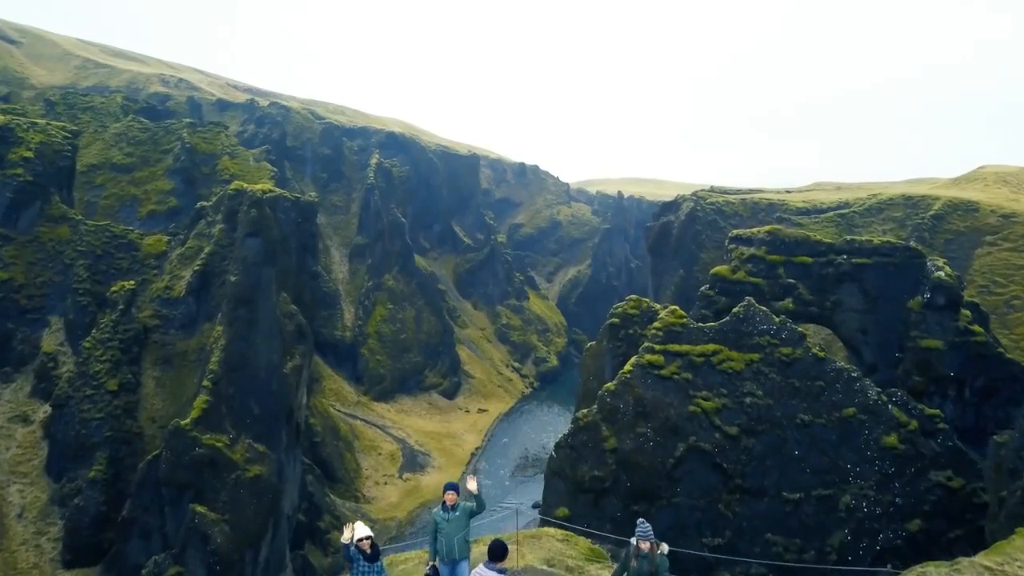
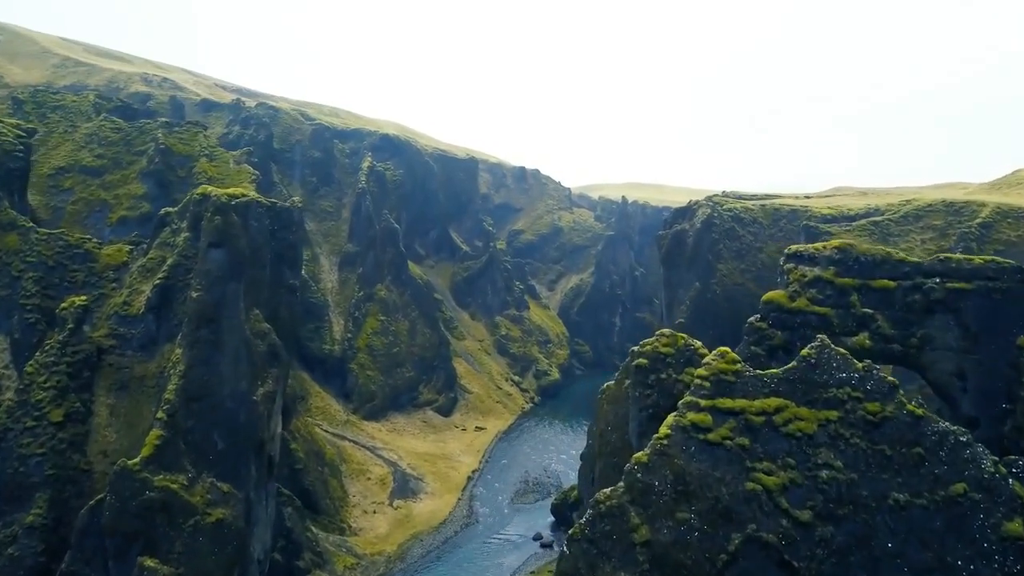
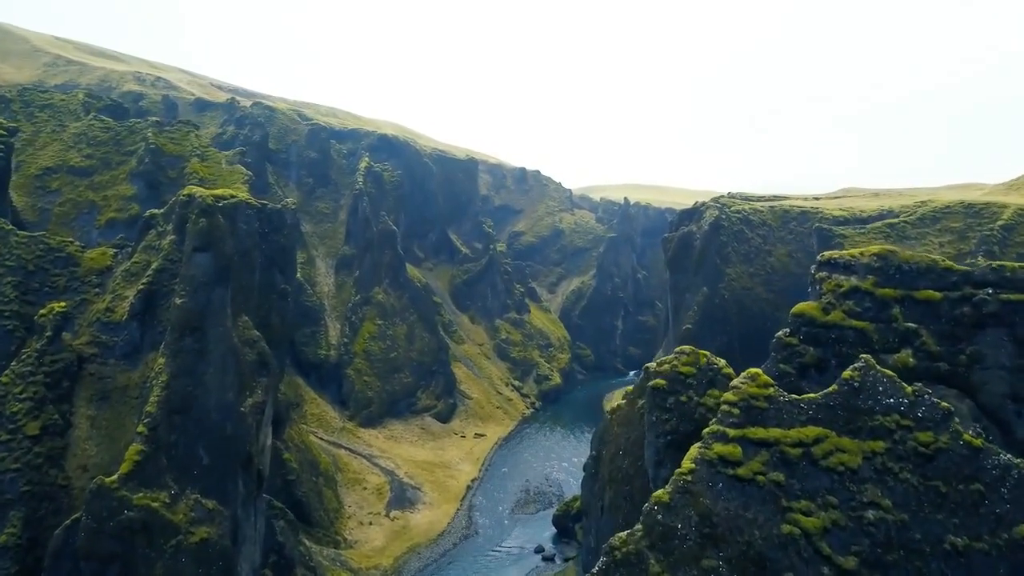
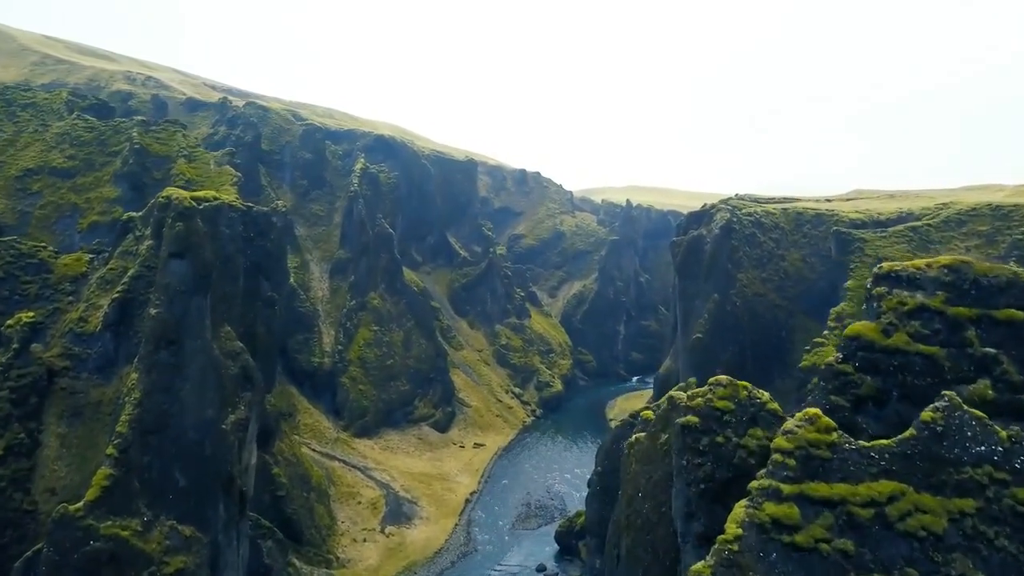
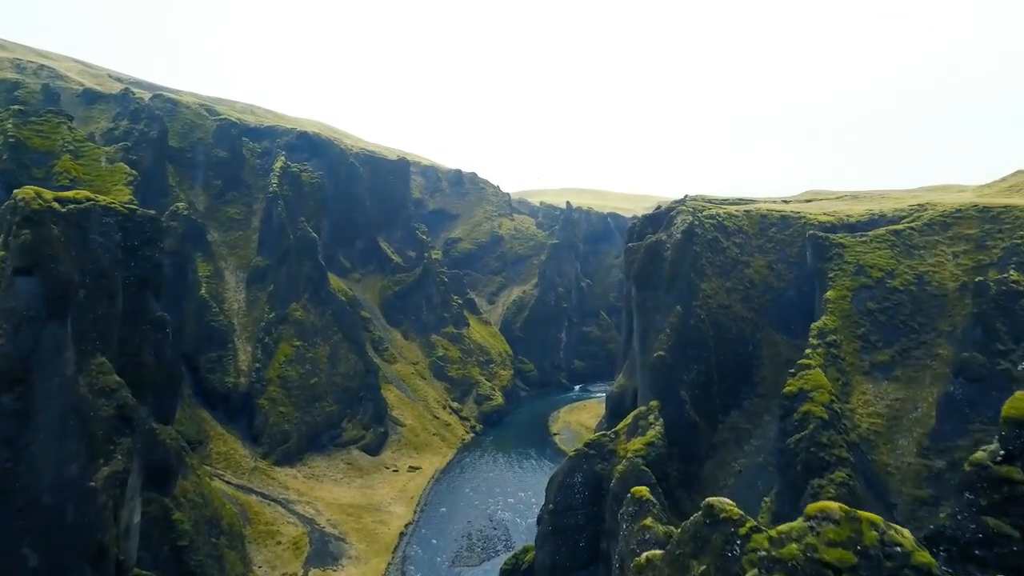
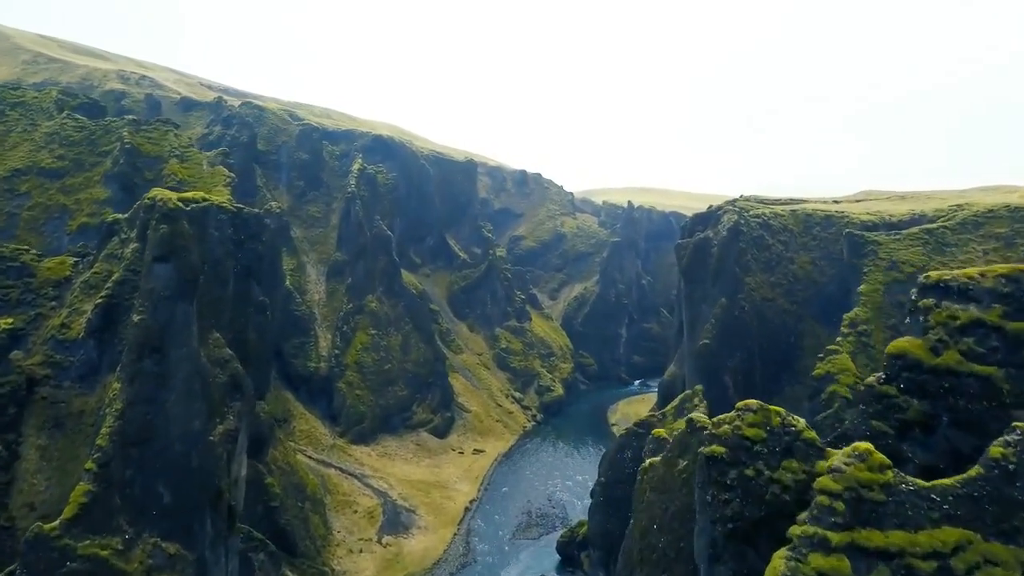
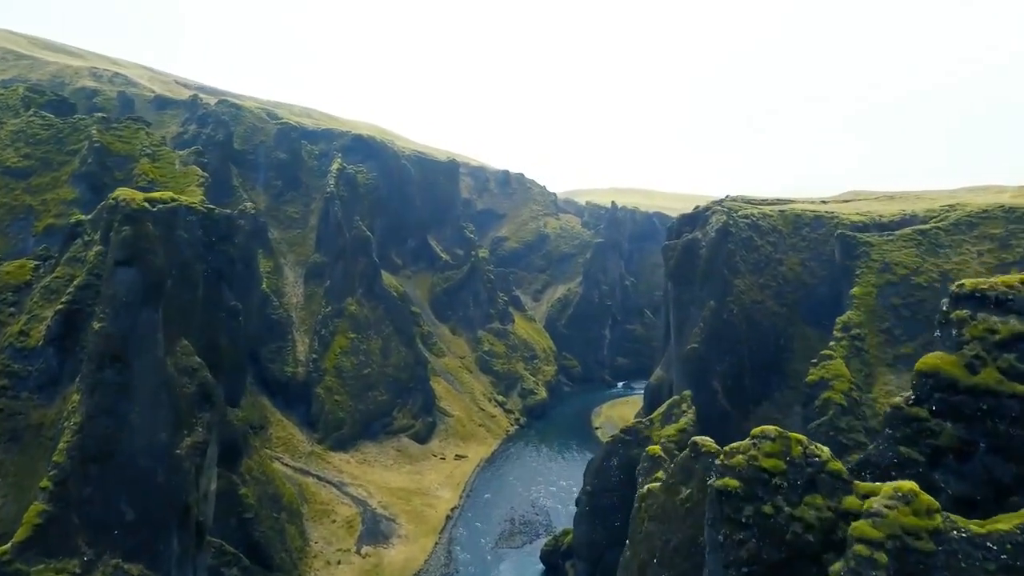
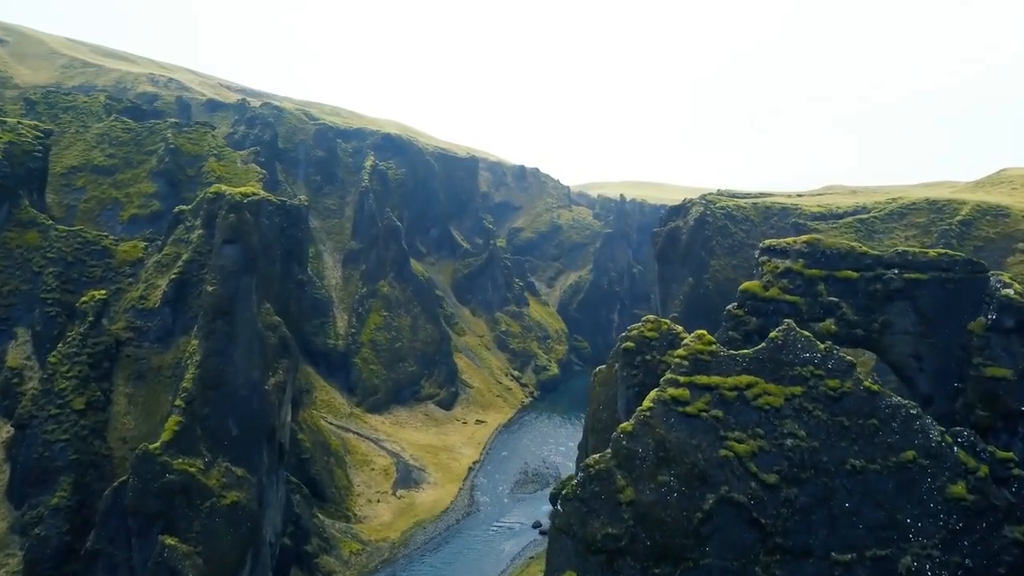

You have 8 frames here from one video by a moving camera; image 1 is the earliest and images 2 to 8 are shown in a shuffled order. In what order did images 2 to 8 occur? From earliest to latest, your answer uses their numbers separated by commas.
8, 2, 3, 4, 6, 7, 5
